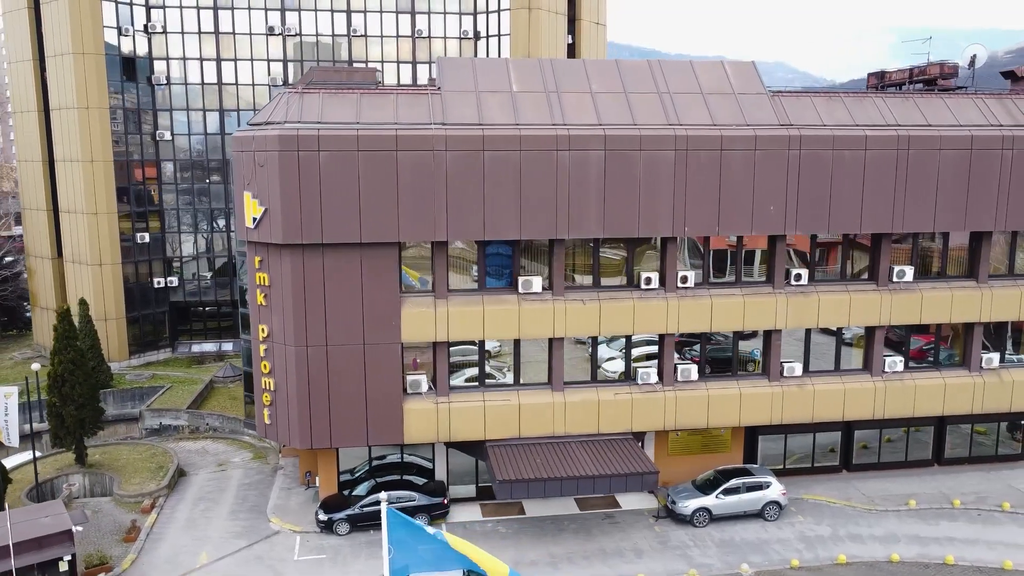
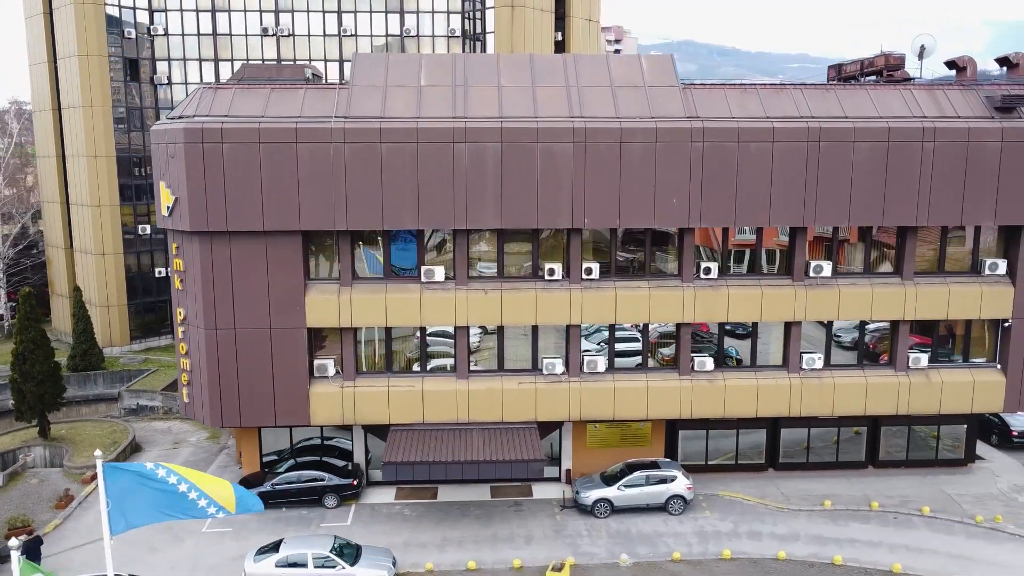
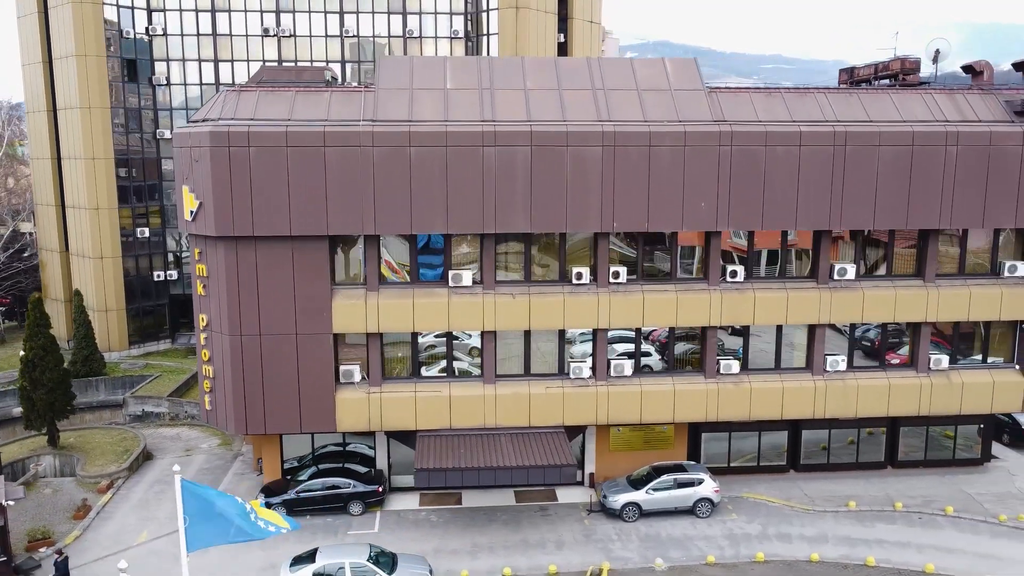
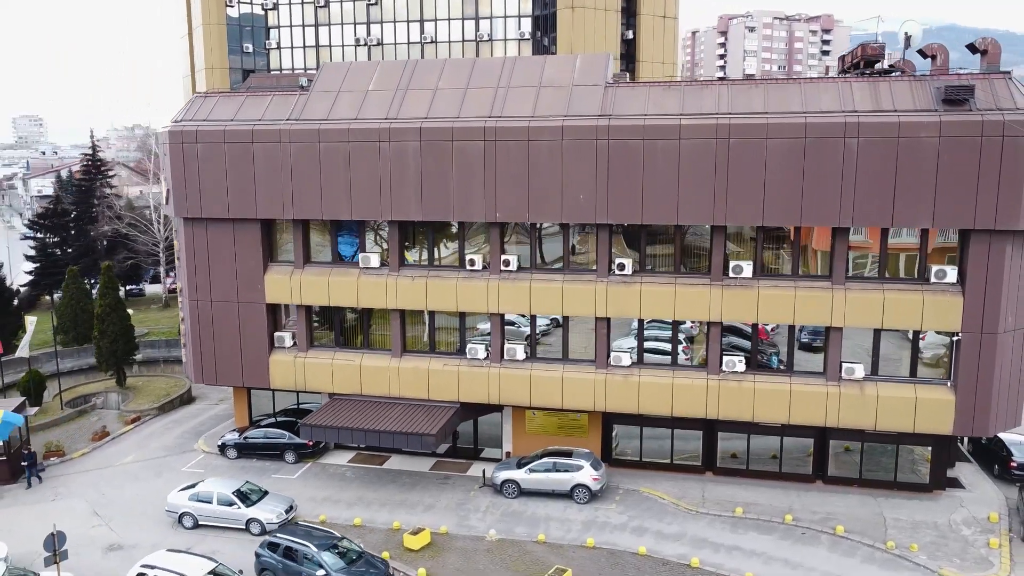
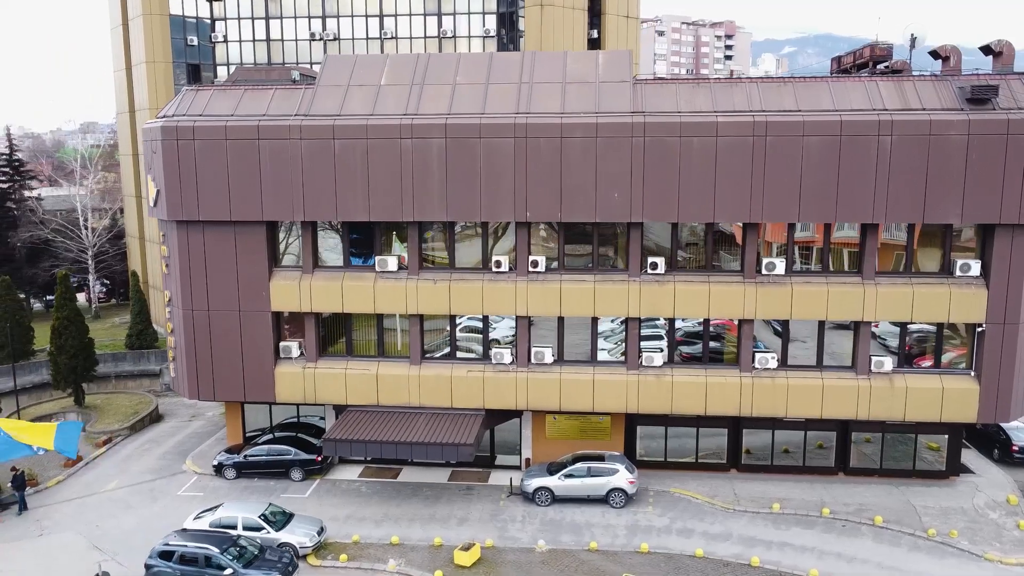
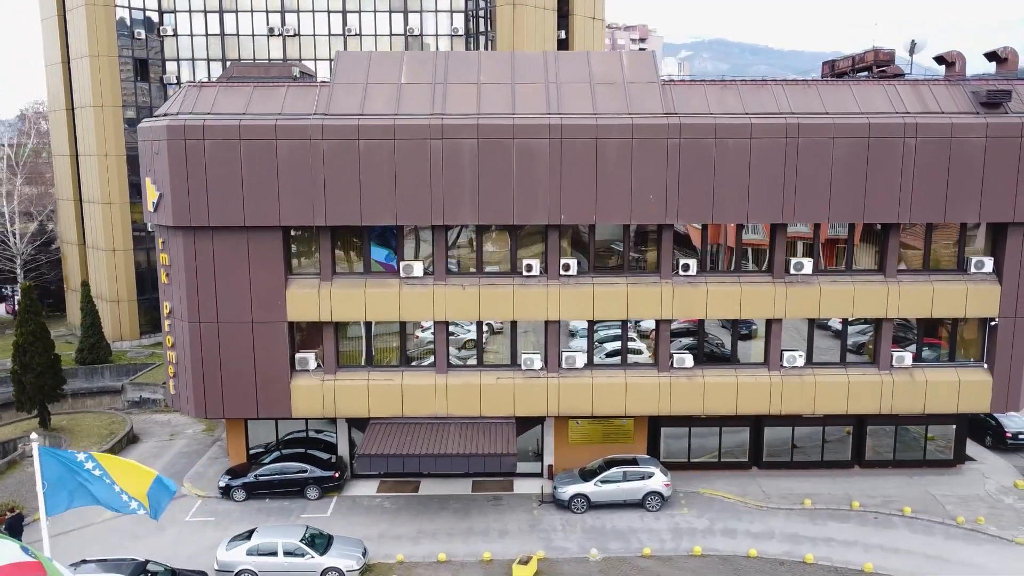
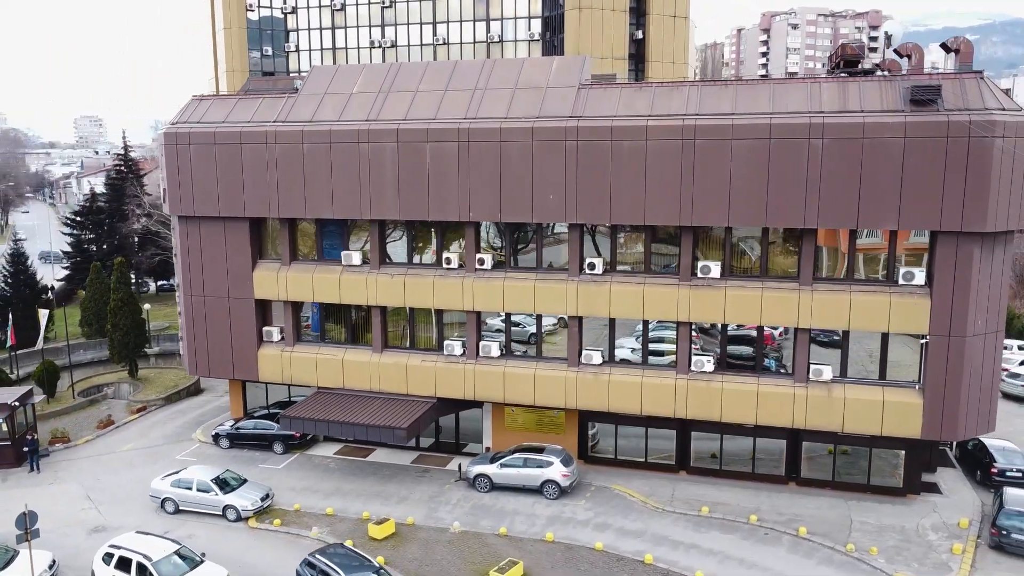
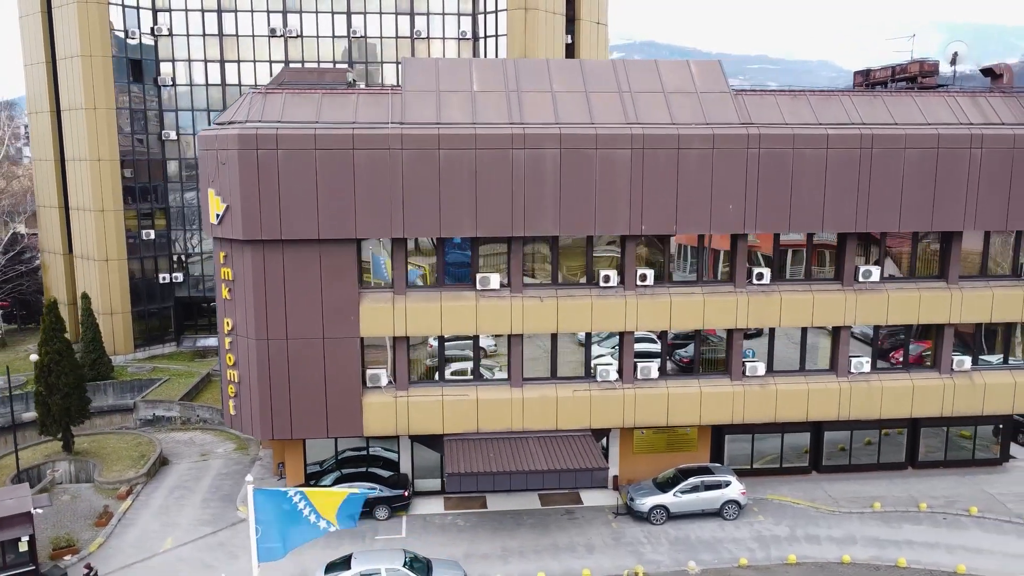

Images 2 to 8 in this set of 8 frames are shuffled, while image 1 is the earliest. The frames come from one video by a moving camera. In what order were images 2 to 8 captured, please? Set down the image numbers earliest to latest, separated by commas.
8, 3, 2, 6, 5, 4, 7
